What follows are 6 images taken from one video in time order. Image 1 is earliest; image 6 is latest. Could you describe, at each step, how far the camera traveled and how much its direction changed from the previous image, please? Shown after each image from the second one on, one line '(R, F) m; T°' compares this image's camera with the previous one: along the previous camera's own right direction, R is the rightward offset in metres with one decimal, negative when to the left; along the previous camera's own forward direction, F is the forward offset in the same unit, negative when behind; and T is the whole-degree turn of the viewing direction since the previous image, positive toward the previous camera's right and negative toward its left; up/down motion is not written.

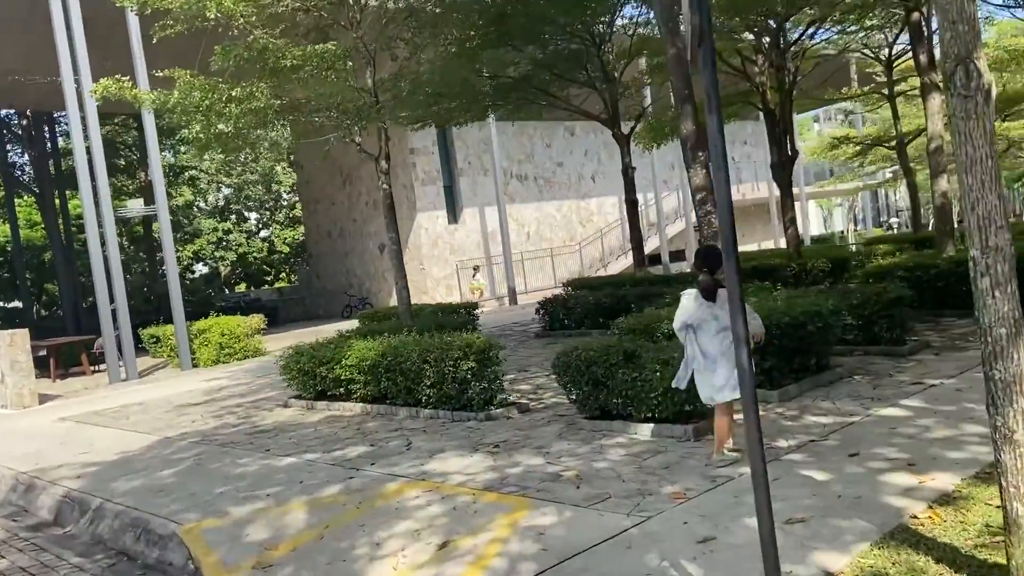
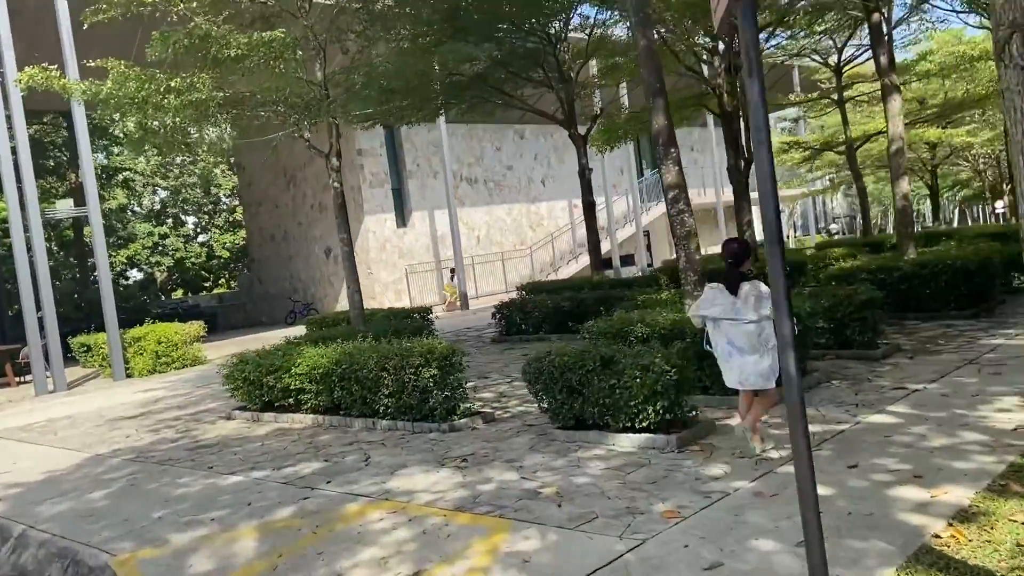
(-0.2, +0.4) m; +4°
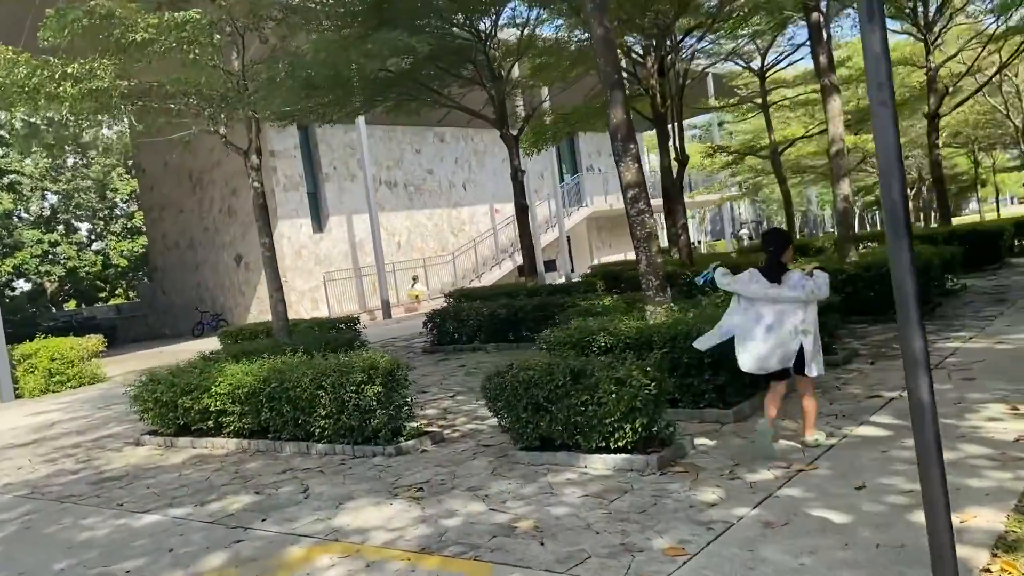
(-0.3, +0.6) m; +6°
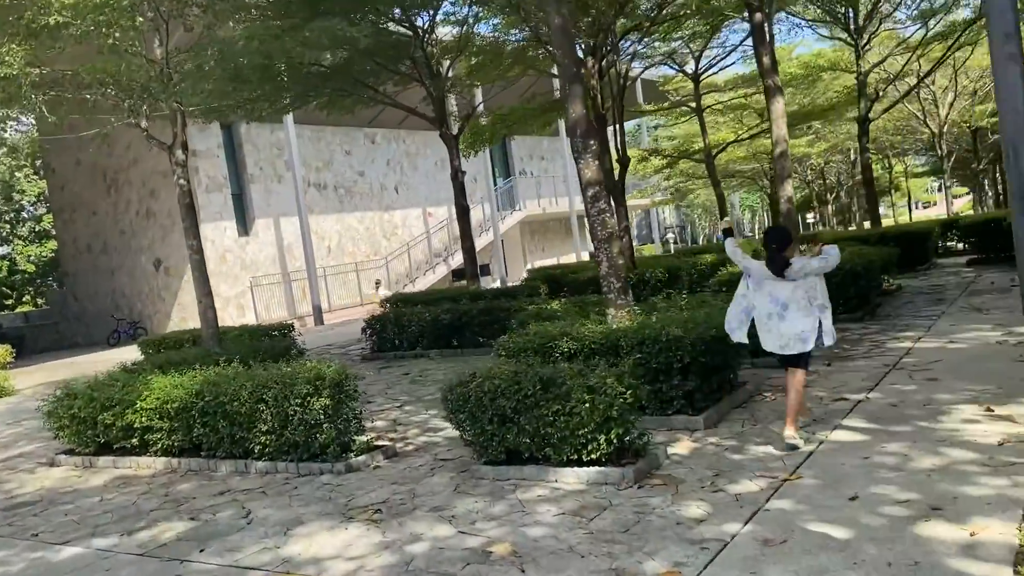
(-0.2, +0.4) m; +5°
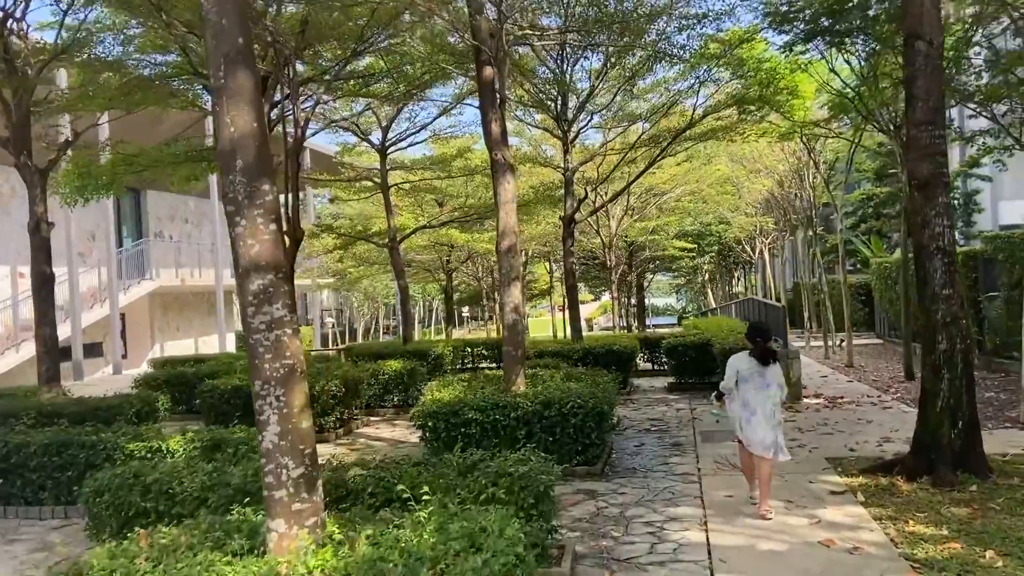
(+0.2, +3.2) m; +24°
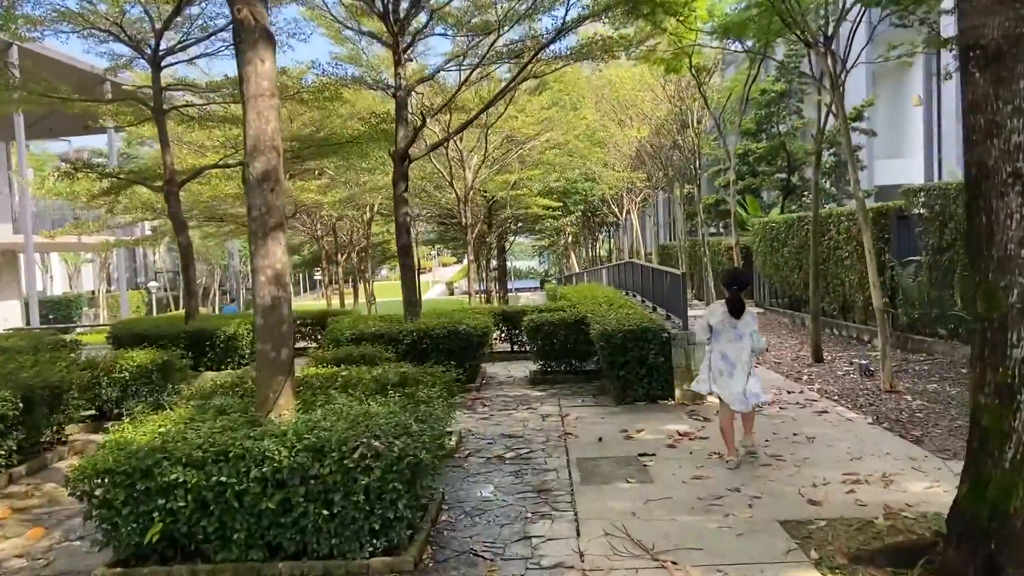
(+0.6, +3.2) m; +9°
